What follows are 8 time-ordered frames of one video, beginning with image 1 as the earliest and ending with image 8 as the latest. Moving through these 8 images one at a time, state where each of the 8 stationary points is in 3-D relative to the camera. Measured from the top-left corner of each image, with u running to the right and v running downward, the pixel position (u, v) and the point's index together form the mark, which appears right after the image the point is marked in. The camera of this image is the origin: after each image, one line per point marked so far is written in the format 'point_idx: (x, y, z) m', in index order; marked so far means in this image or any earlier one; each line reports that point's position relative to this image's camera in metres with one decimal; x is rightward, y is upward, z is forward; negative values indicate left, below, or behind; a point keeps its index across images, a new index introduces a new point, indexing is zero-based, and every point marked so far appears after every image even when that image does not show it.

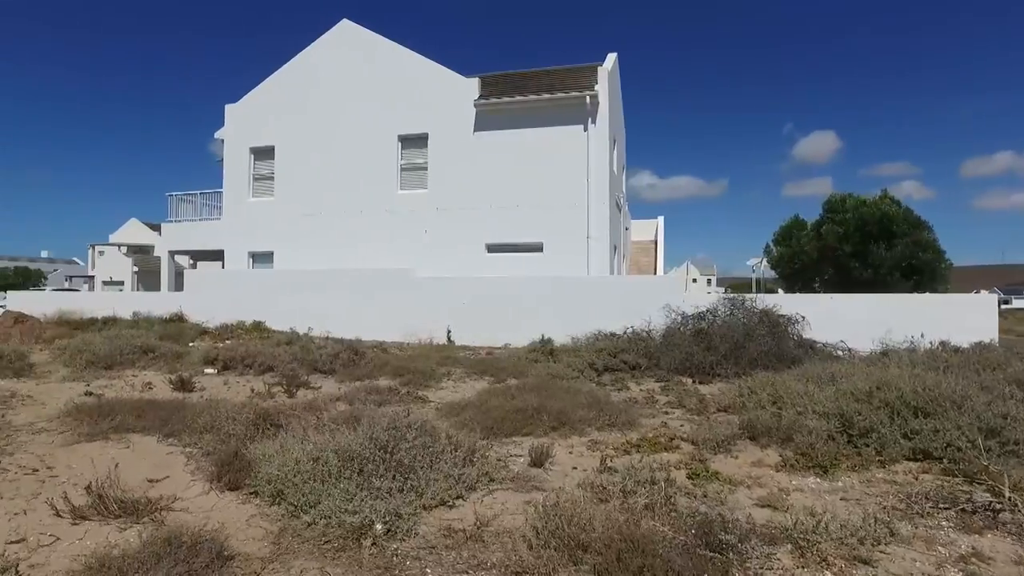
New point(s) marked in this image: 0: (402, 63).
0: (-2.7, +5.4, +17.0) m
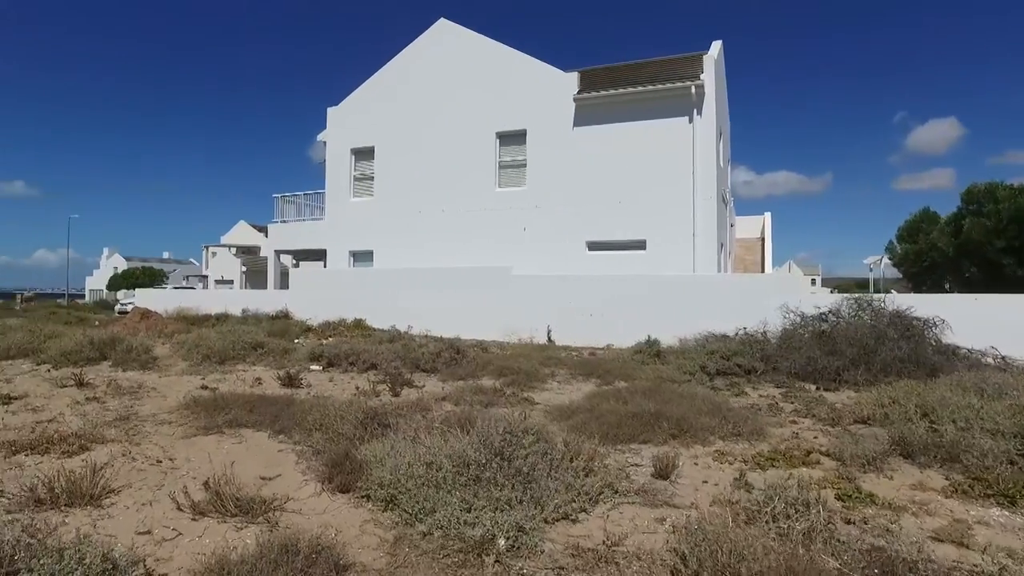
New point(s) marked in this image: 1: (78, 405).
0: (-0.3, +5.4, +16.8) m
1: (-4.9, -1.3, +8.0) m
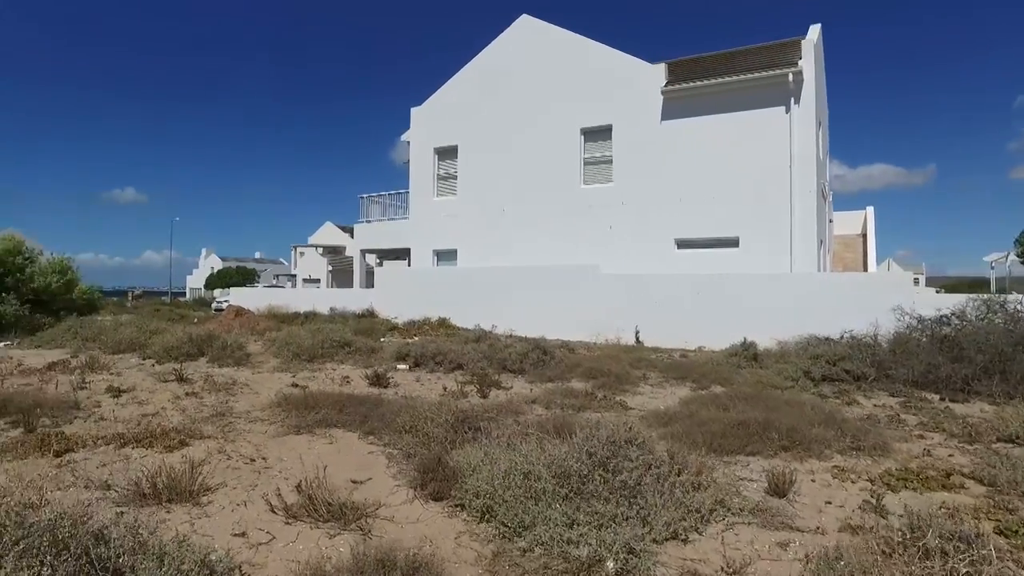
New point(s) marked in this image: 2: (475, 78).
0: (+1.7, +5.5, +16.5) m
1: (-3.9, -1.3, +8.2) m
2: (-0.9, +5.5, +18.5) m
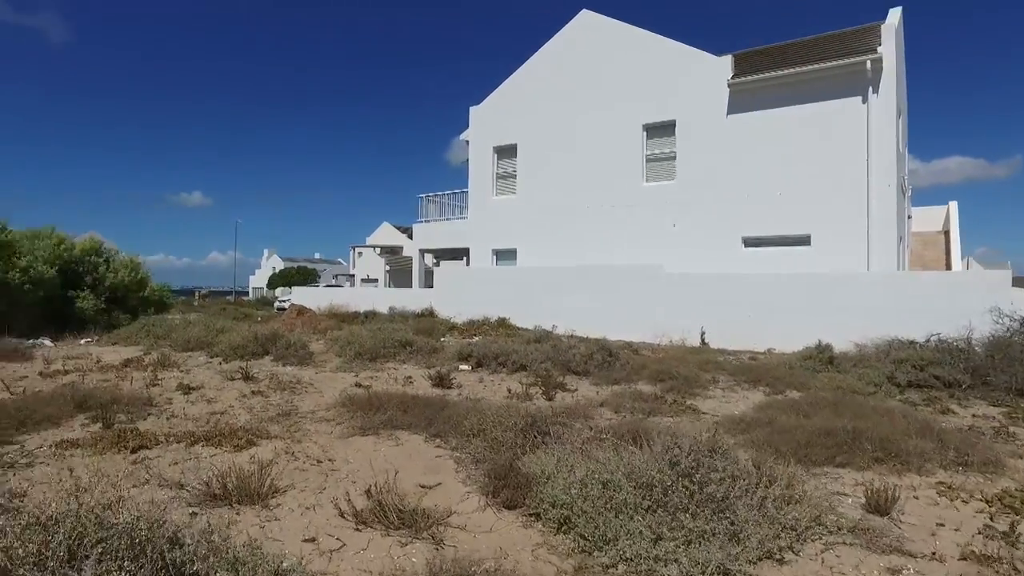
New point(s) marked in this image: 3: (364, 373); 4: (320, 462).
0: (+3.0, +5.5, +16.1) m
1: (-3.1, -1.3, +8.3) m
2: (+0.6, +5.5, +18.3) m
3: (-2.1, -1.2, +10.3) m
4: (-1.5, -1.4, +5.7) m
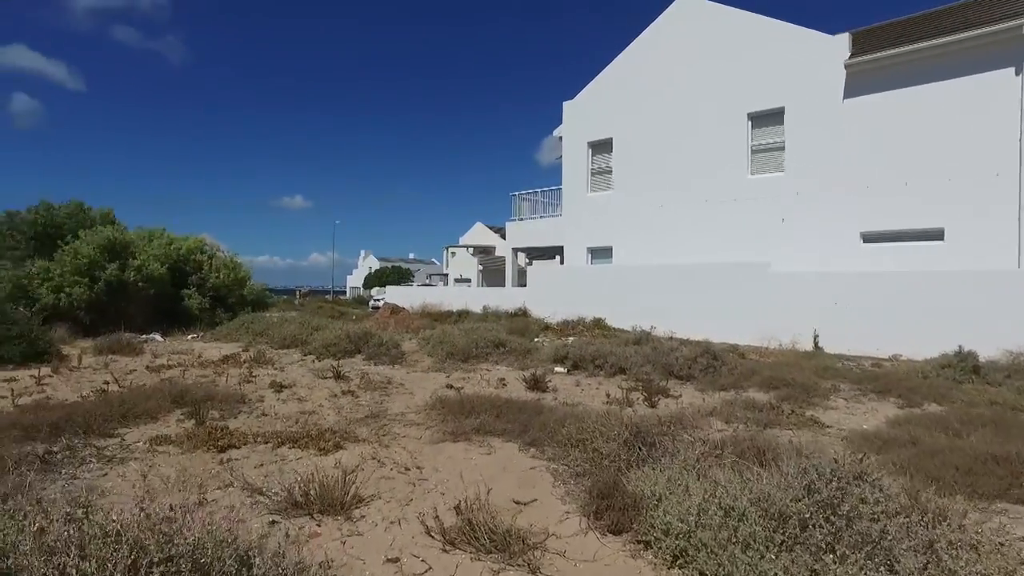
0: (+5.1, +5.5, +15.0) m
1: (-2.0, -1.2, +8.1) m
2: (+2.9, +5.5, +17.6) m
3: (-0.8, -1.2, +10.0) m
4: (-0.8, -1.4, +5.3) m
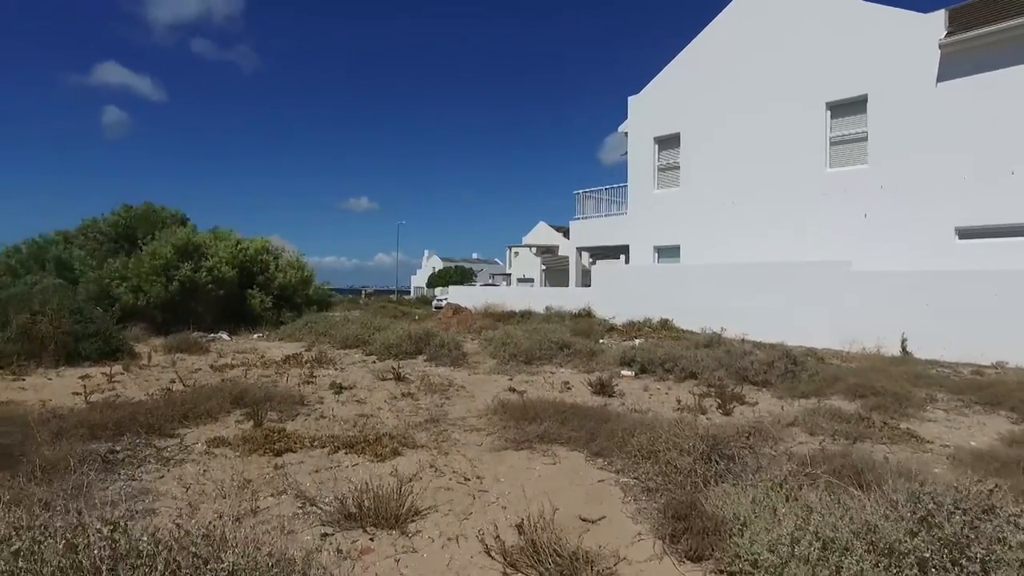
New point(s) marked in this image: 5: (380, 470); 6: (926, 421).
0: (+6.4, +5.5, +14.2) m
1: (-1.3, -1.2, +7.9) m
2: (+4.5, +5.5, +16.9) m
3: (+0.1, -1.2, +9.7) m
4: (-0.3, -1.4, +5.0) m
5: (-1.0, -1.3, +5.2) m
6: (+4.0, -1.3, +6.8) m
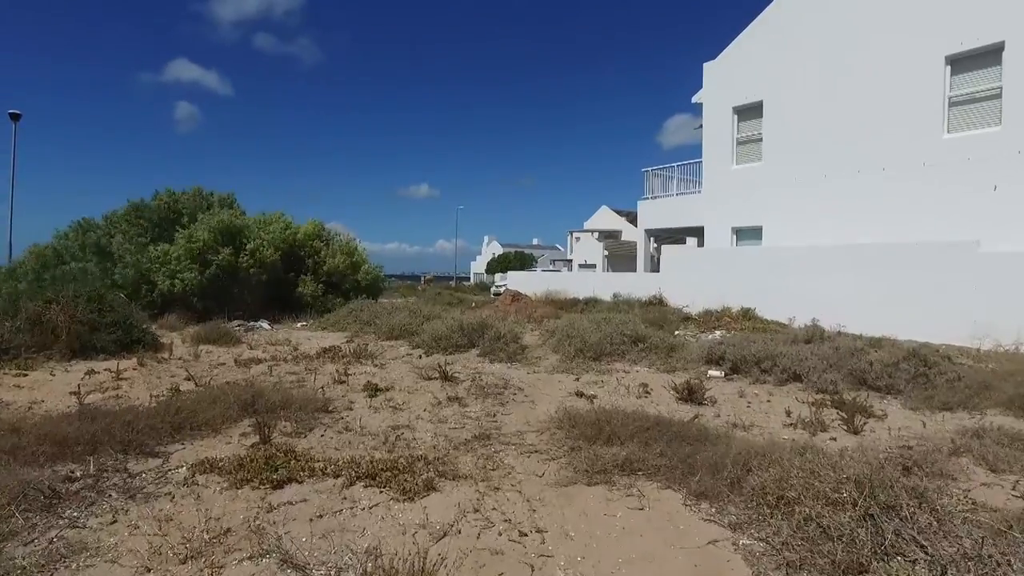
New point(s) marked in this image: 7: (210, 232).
0: (+7.5, +5.7, +12.0) m
1: (-0.7, -1.1, +6.5) m
2: (+5.8, +5.8, +14.9) m
3: (+0.8, -1.0, +8.2) m
4: (+0.1, -1.3, +3.6) m
5: (-0.6, -1.2, +3.9) m
6: (+4.5, -1.2, +5.0) m
7: (-5.9, +1.1, +13.9) m
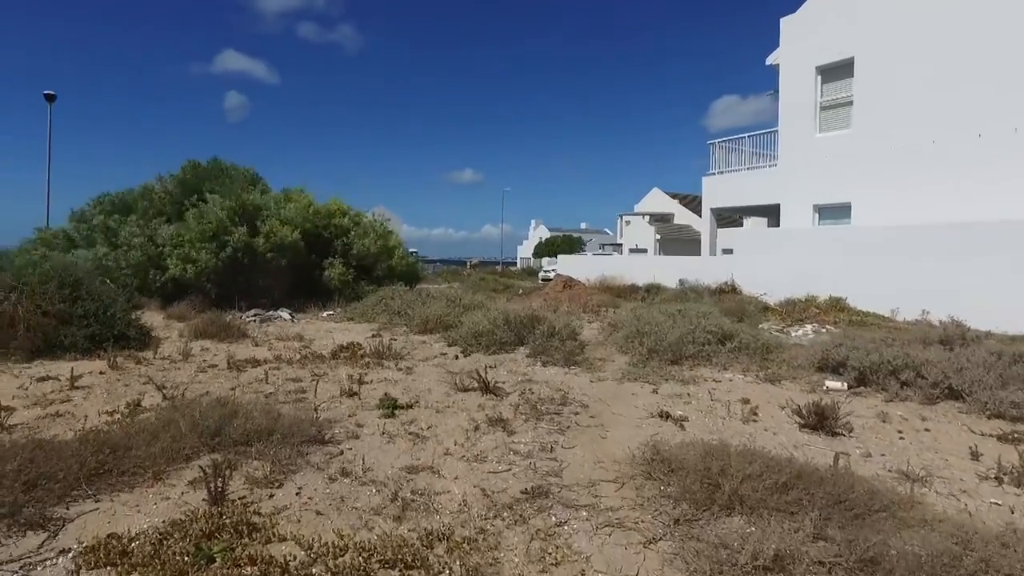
0: (+8.3, +5.9, +9.6) m
1: (-0.2, -1.0, +4.8) m
2: (+6.8, +6.1, +12.6) m
3: (+1.4, -0.9, +6.3) m
4: (+0.3, -1.2, +1.8) m
5: (-0.3, -1.2, +2.1) m
6: (+4.8, -1.1, +2.9) m
7: (-5.0, +1.4, +12.5) m
